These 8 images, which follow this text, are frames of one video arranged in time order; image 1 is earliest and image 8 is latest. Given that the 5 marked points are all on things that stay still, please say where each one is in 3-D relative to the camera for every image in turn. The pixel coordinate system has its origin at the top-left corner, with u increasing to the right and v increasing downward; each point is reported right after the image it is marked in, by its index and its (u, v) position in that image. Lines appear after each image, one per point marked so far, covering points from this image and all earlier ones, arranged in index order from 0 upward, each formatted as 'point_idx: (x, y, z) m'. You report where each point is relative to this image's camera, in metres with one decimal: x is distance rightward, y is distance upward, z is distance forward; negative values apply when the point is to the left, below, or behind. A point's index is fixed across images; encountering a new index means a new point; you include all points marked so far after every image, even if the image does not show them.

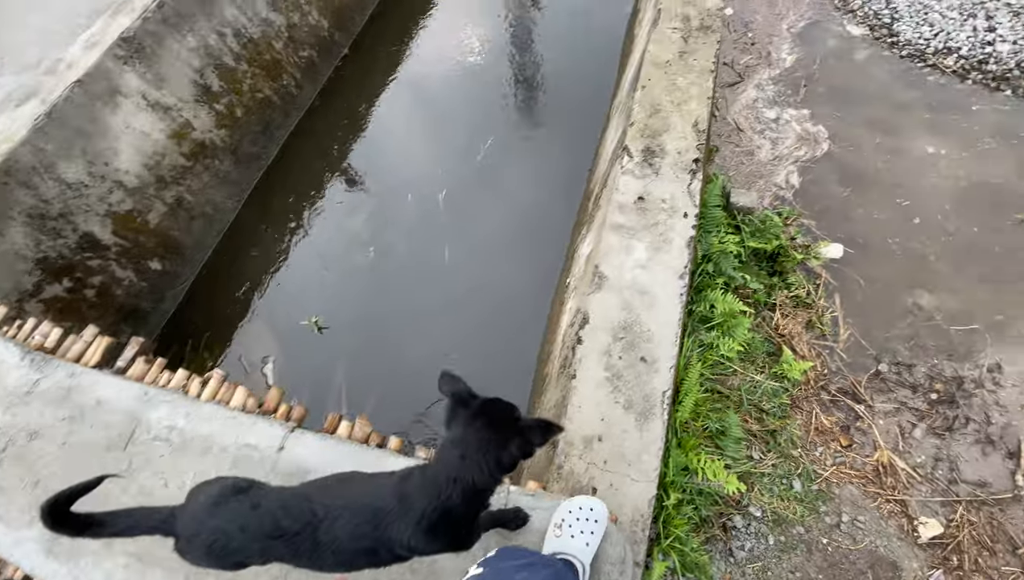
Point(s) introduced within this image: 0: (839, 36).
0: (+2.2, +1.7, +3.3) m
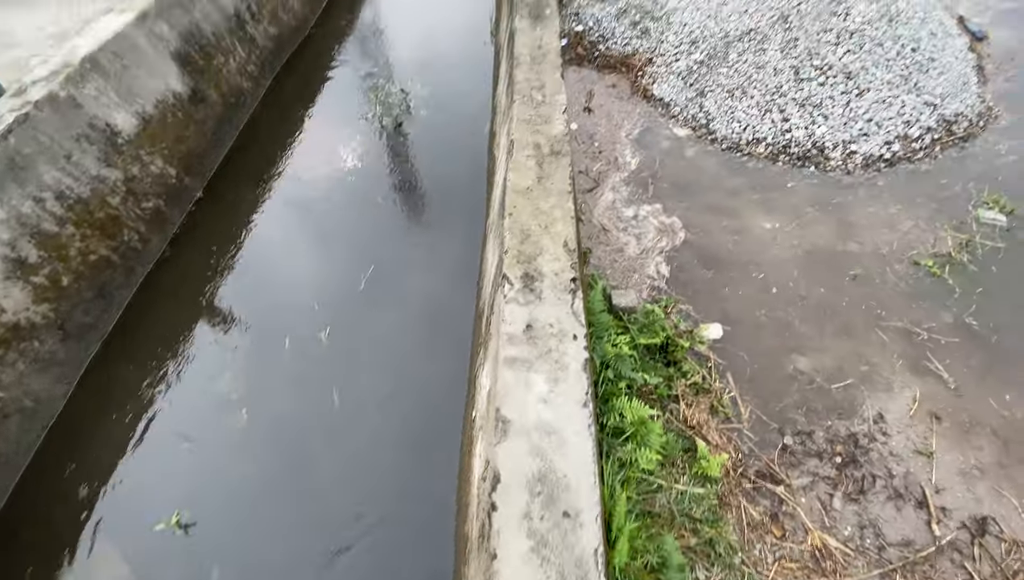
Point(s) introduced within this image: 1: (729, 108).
0: (+1.2, +1.2, +3.8) m
1: (+1.7, +1.4, +3.8) m
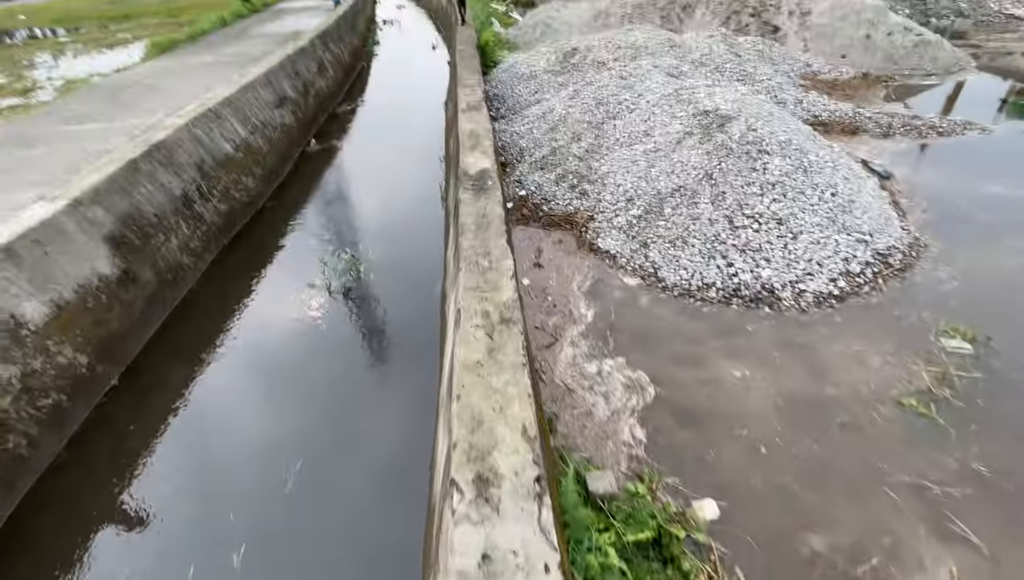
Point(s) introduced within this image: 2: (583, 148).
0: (+0.8, 0.0, +3.7) m
1: (+1.3, +0.3, +3.8) m
2: (+0.8, +1.6, +5.3) m
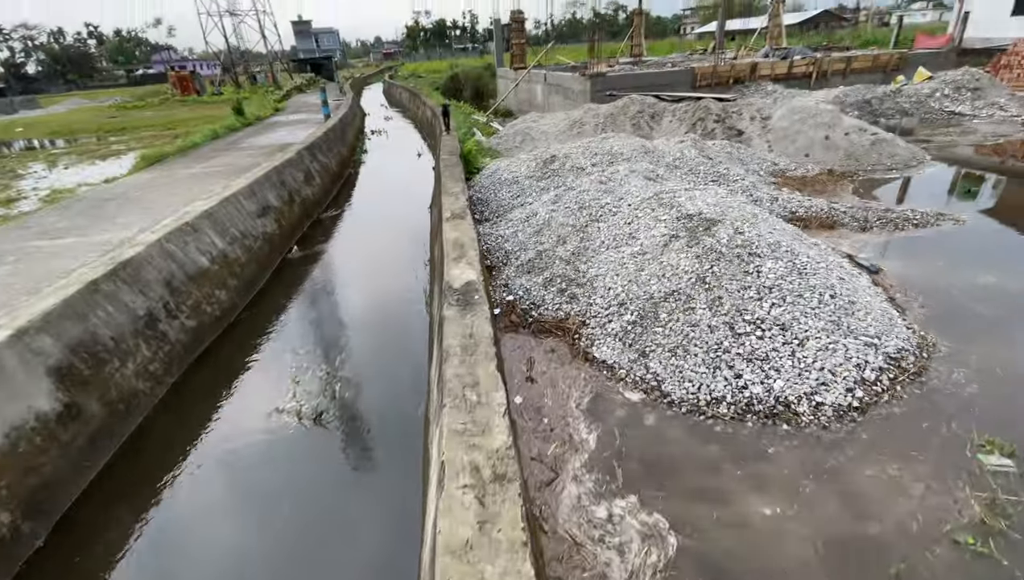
0: (+0.8, -0.8, +3.4) m
1: (+1.2, -0.6, +3.6) m
2: (+0.6, +0.4, +5.2) m
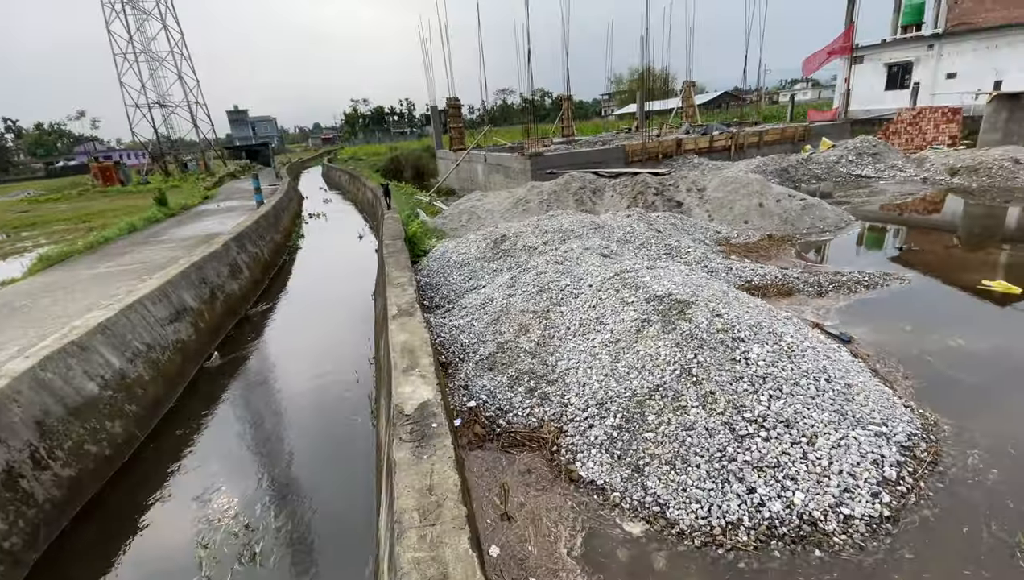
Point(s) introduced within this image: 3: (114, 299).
0: (+0.6, -1.4, +2.8) m
1: (+1.0, -1.2, +3.0) m
2: (+0.2, -0.5, +4.7) m
3: (-5.1, -0.1, +6.2) m
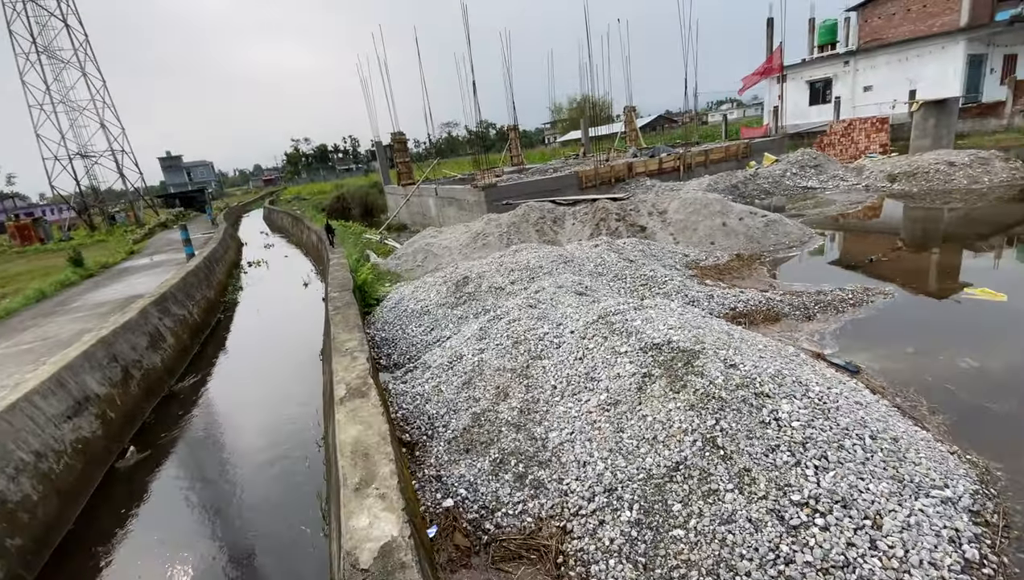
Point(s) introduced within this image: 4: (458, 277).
0: (+0.7, -1.8, +2.1) m
1: (+1.0, -1.5, +2.3) m
2: (0.0, -1.0, +4.0) m
3: (-5.4, -1.1, +5.0) m
4: (-0.8, +0.2, +7.1) m
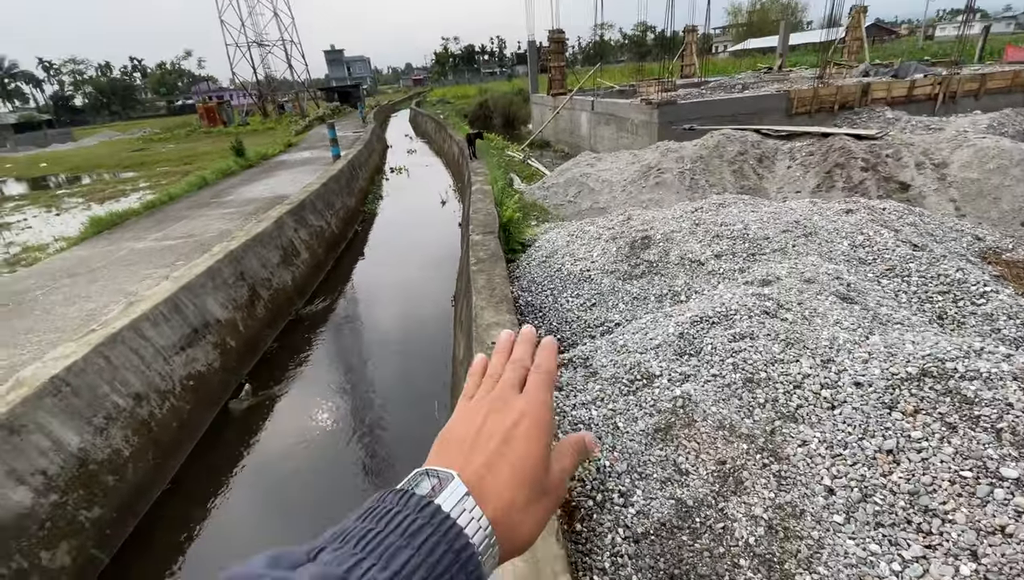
0: (+1.2, -2.3, +0.5) m
1: (+1.7, -2.0, +0.6) m
2: (+1.2, -1.1, +2.3) m
3: (-3.8, -0.2, +4.6) m
4: (+1.3, +0.6, +5.3) m
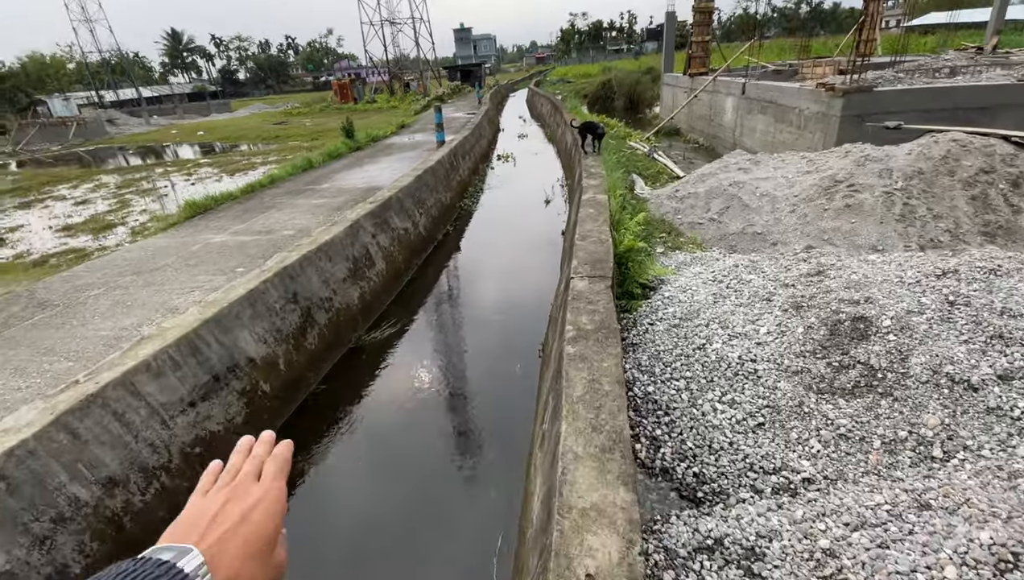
0: (+0.9, -3.1, -1.1) m
1: (+1.3, -2.9, -1.1) m
2: (+1.3, -1.9, +0.6) m
3: (-3.0, -0.4, +3.8) m
4: (+2.2, -0.1, +3.4) m
